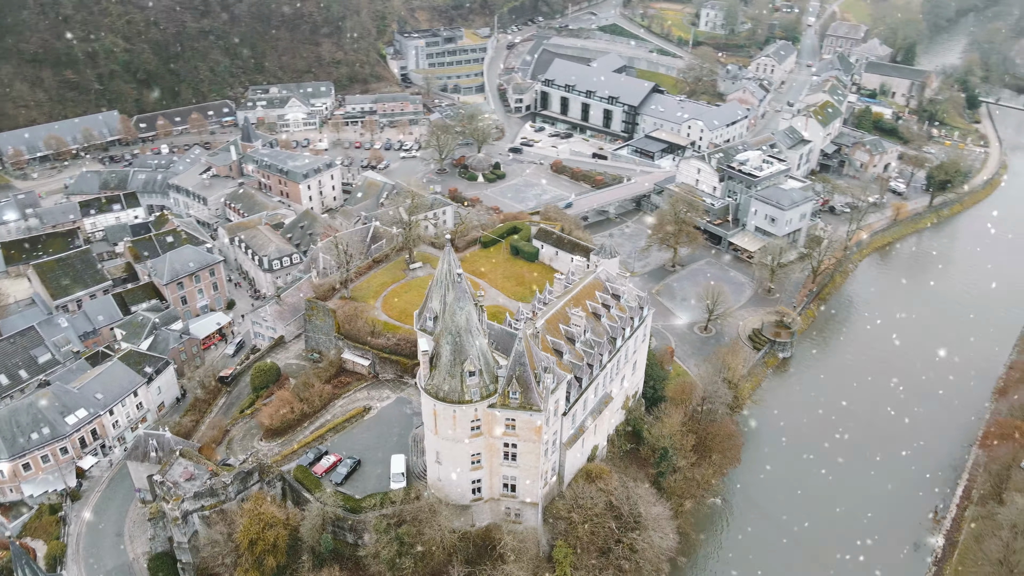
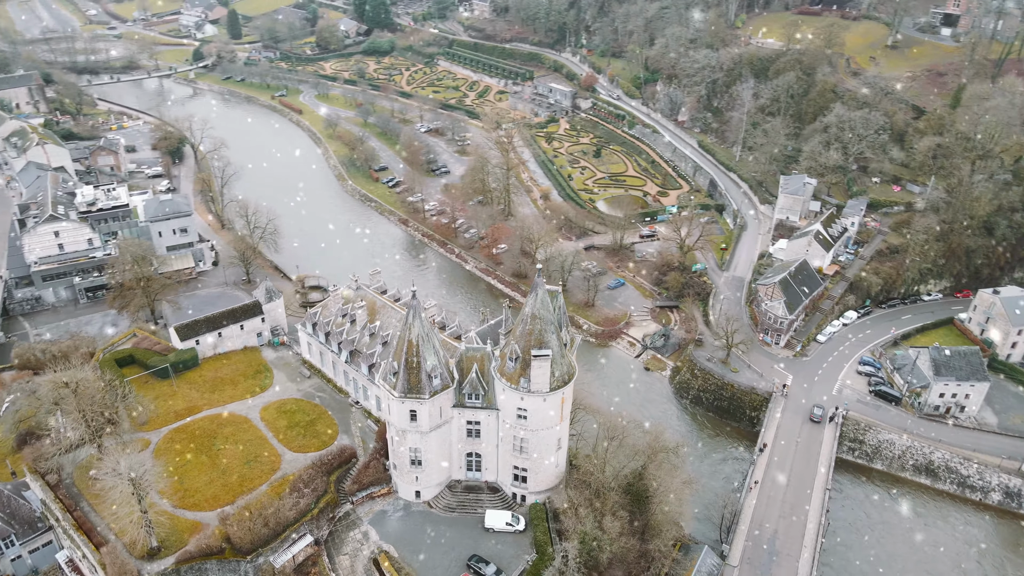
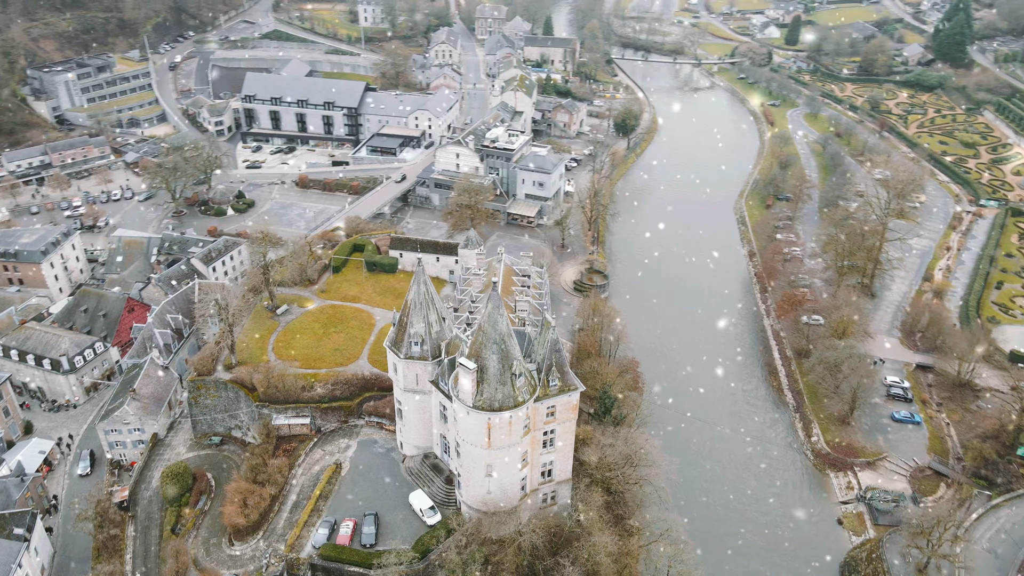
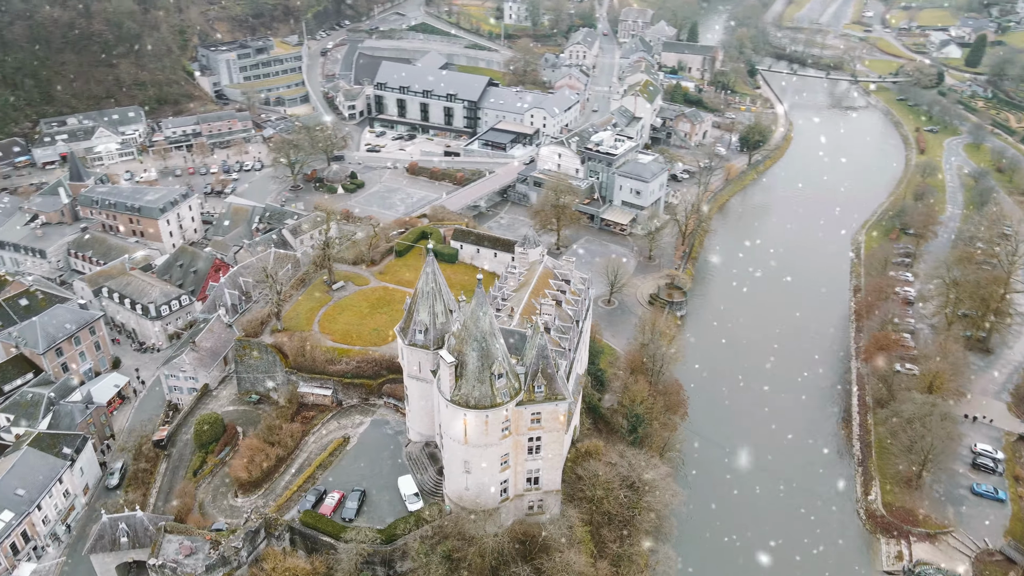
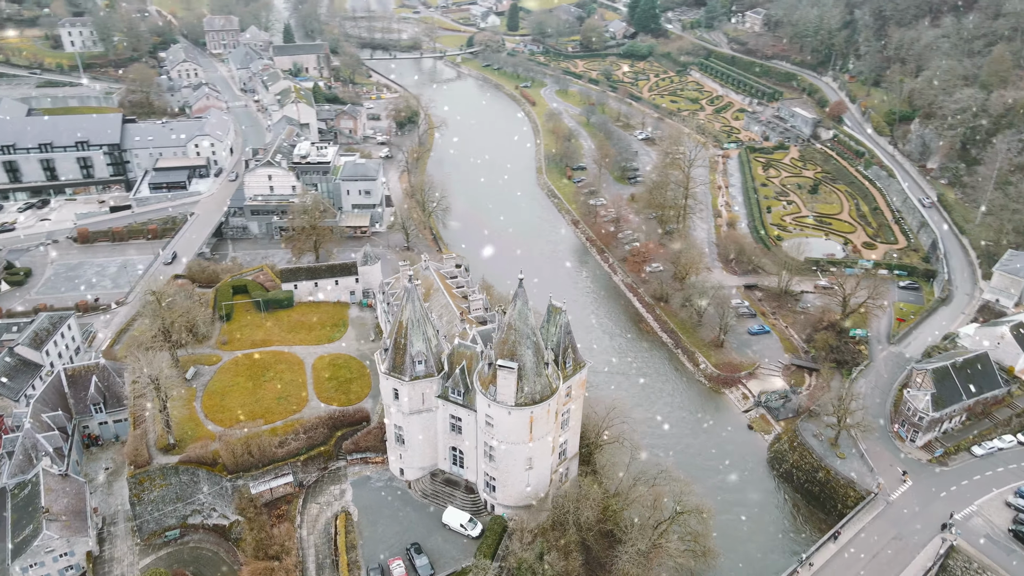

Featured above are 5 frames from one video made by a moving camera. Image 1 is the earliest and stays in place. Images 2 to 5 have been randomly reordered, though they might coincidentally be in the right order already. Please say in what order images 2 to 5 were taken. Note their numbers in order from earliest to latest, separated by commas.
4, 3, 5, 2
